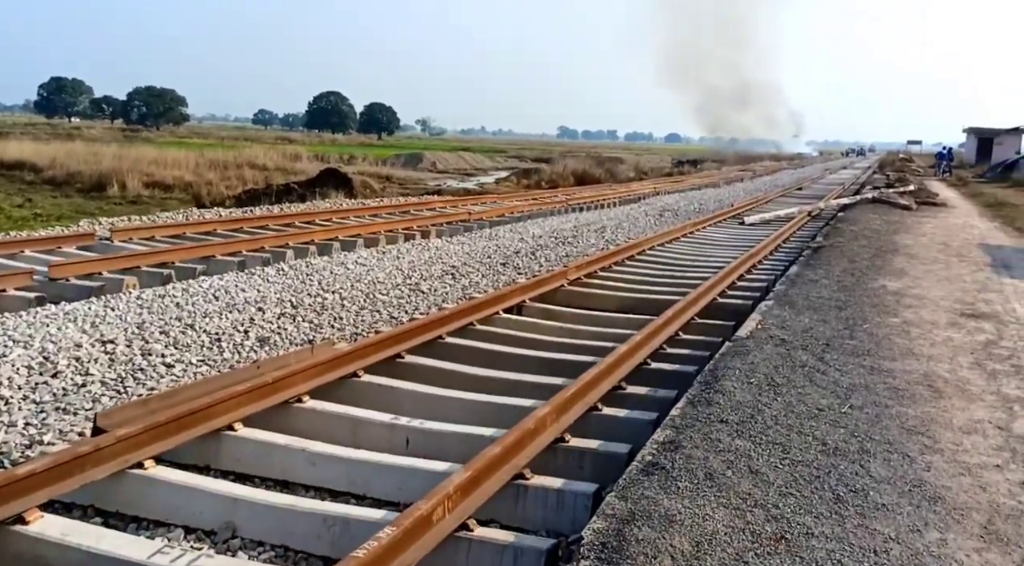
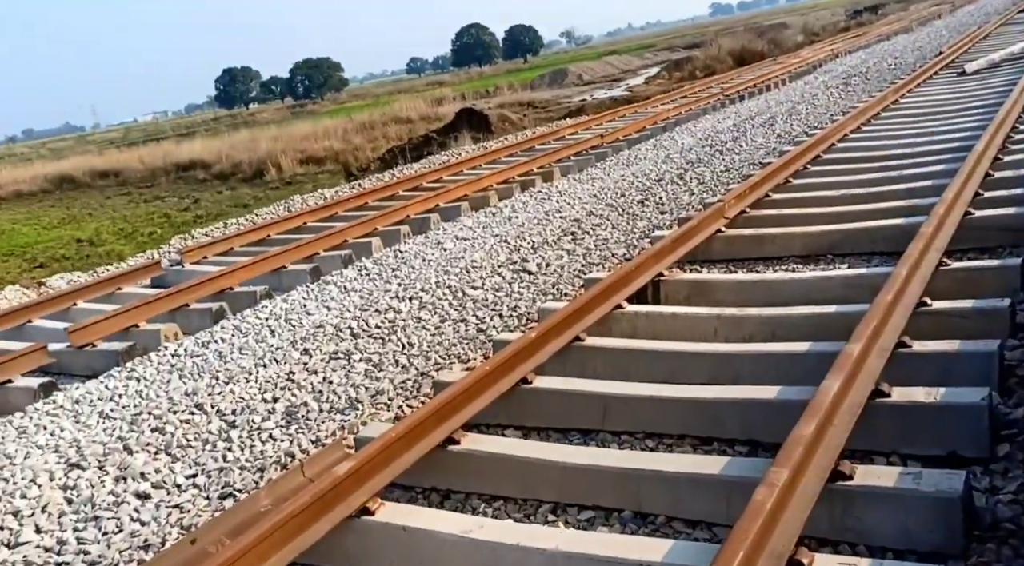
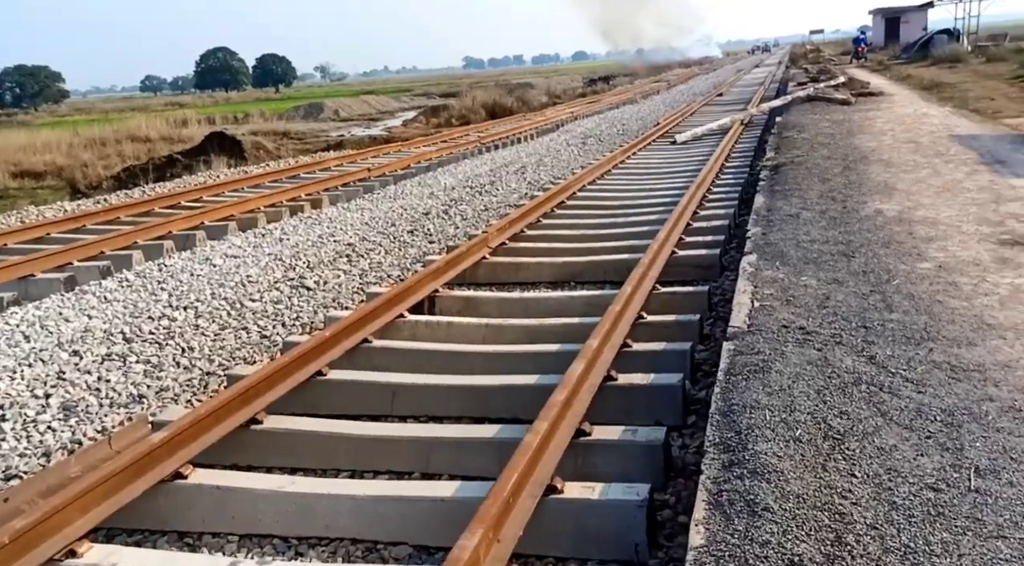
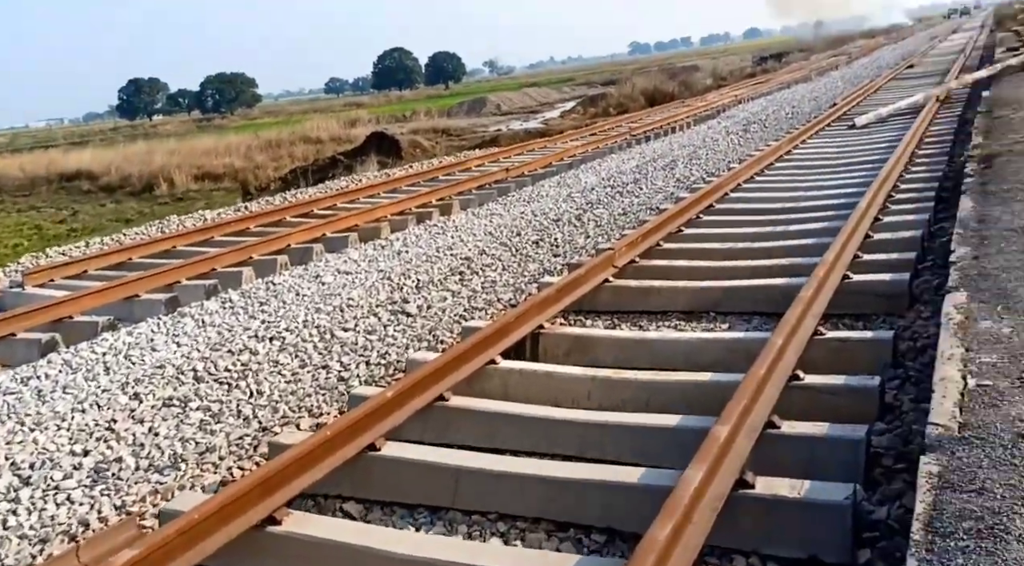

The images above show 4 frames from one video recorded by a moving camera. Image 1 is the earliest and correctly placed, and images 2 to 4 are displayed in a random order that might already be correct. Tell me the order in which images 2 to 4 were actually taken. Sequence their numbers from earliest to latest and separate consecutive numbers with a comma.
3, 2, 4
